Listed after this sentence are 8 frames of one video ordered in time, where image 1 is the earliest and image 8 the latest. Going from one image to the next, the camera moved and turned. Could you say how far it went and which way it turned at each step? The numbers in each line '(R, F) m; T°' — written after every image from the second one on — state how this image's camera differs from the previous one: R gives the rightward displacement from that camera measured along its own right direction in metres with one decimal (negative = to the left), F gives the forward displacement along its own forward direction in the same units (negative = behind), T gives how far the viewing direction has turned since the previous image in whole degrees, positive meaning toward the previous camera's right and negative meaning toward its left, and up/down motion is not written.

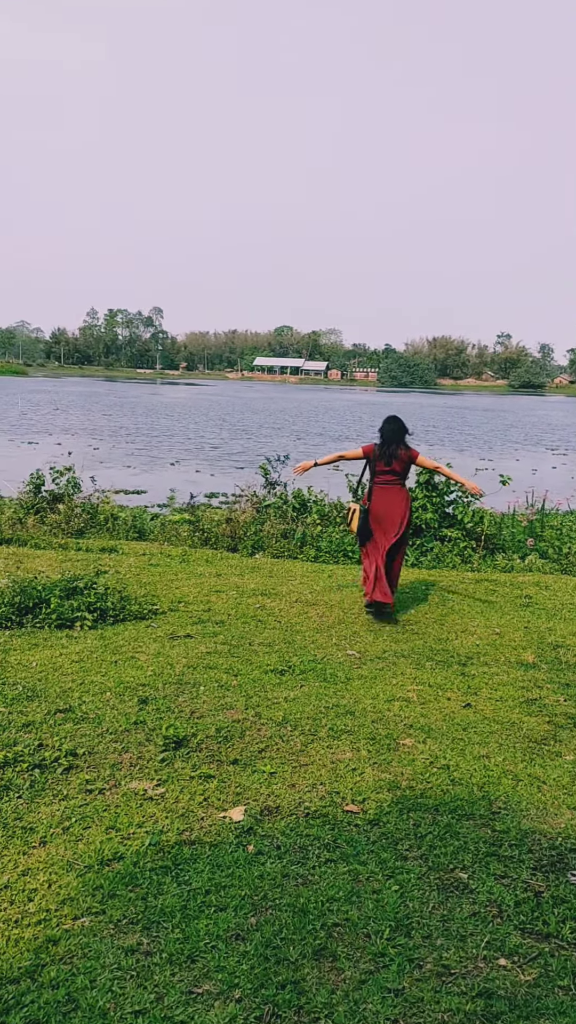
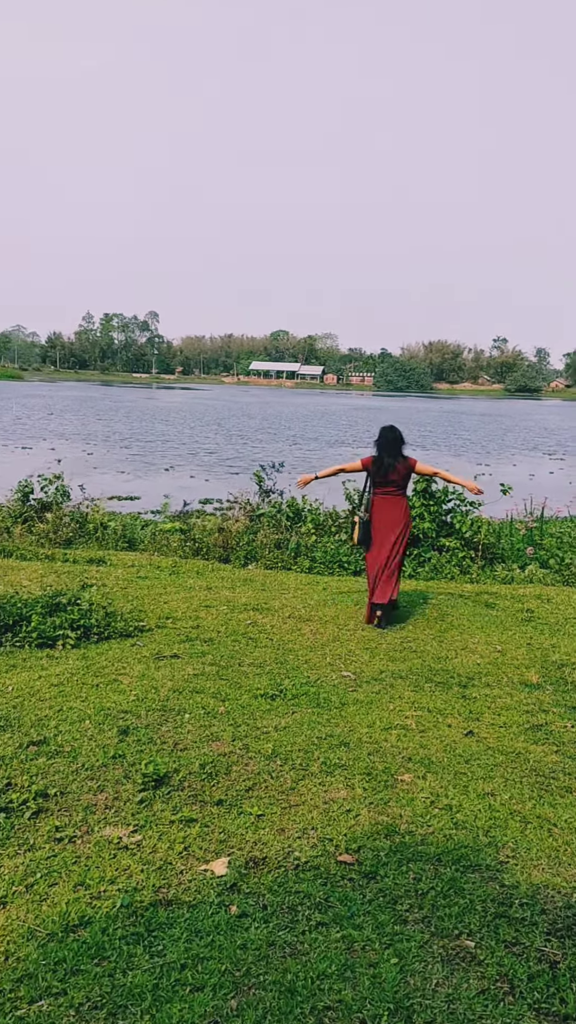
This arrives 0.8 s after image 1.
(0.0, +0.3) m; 0°
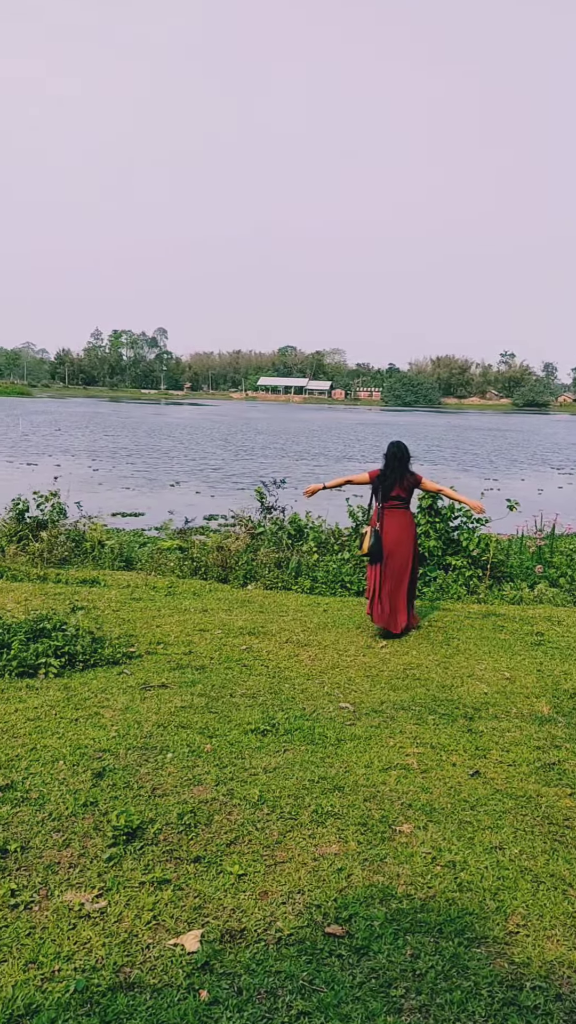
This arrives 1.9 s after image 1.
(+0.1, +0.3) m; -1°
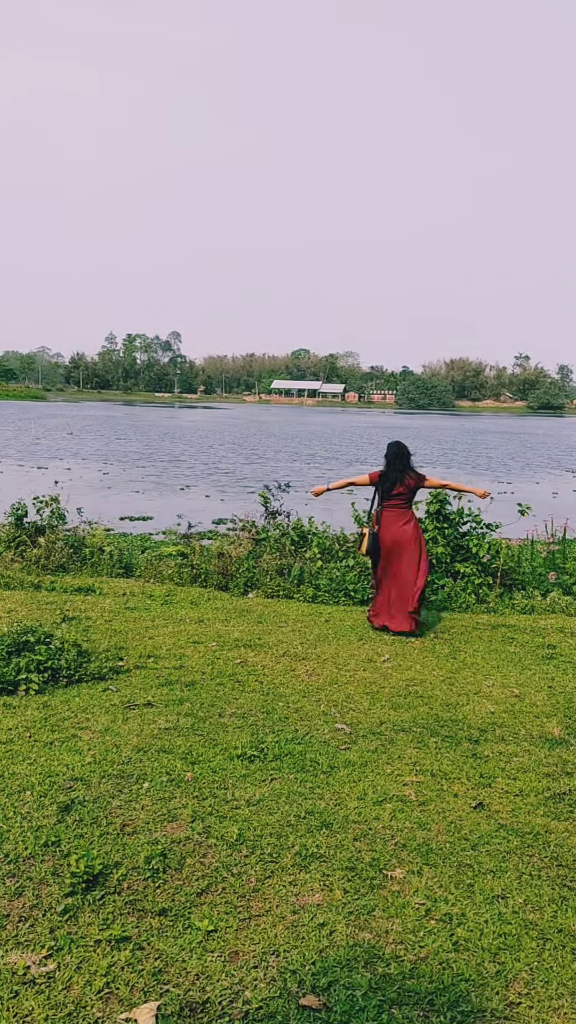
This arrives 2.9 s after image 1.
(+0.1, +0.3) m; -1°
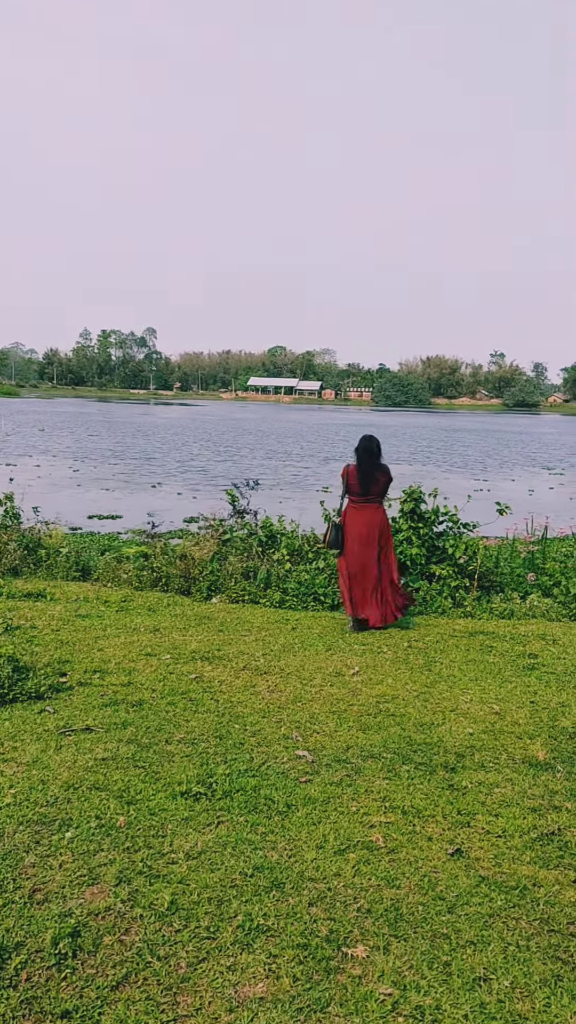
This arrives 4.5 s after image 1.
(+0.1, +0.5) m; +2°
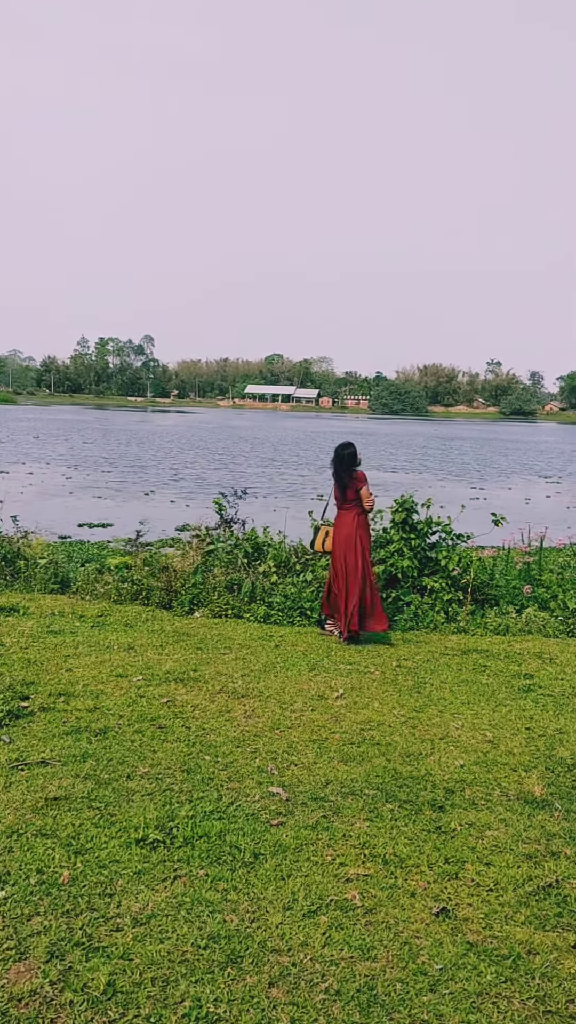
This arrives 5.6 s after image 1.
(+0.1, +0.4) m; 0°
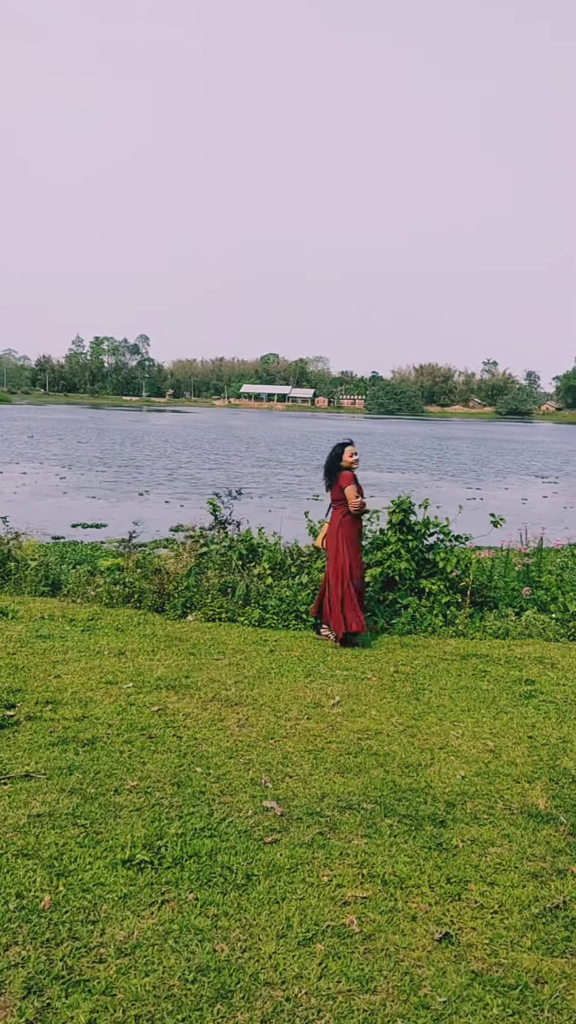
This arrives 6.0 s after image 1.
(0.0, +0.2) m; 0°
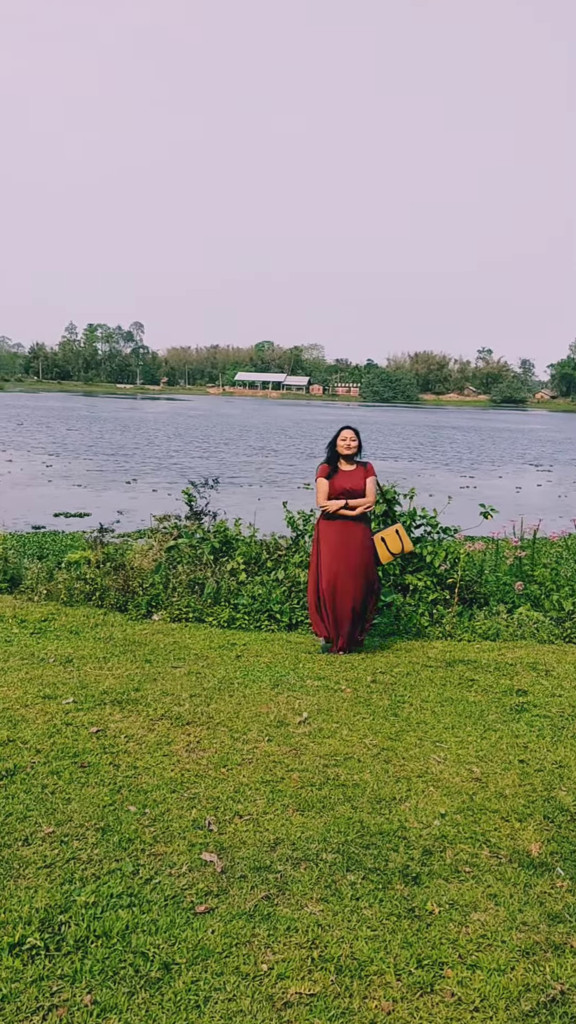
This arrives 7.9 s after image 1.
(+0.2, +0.6) m; 0°
